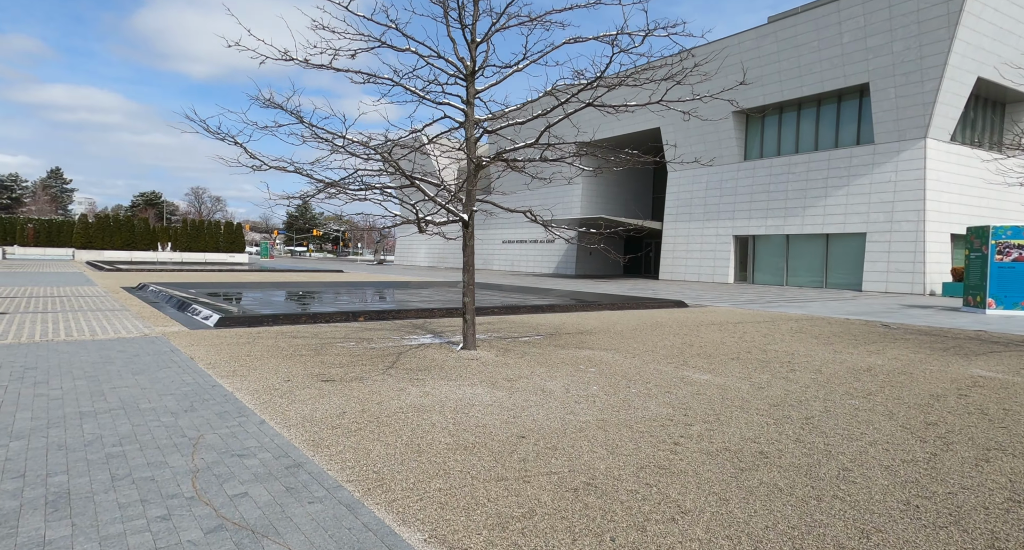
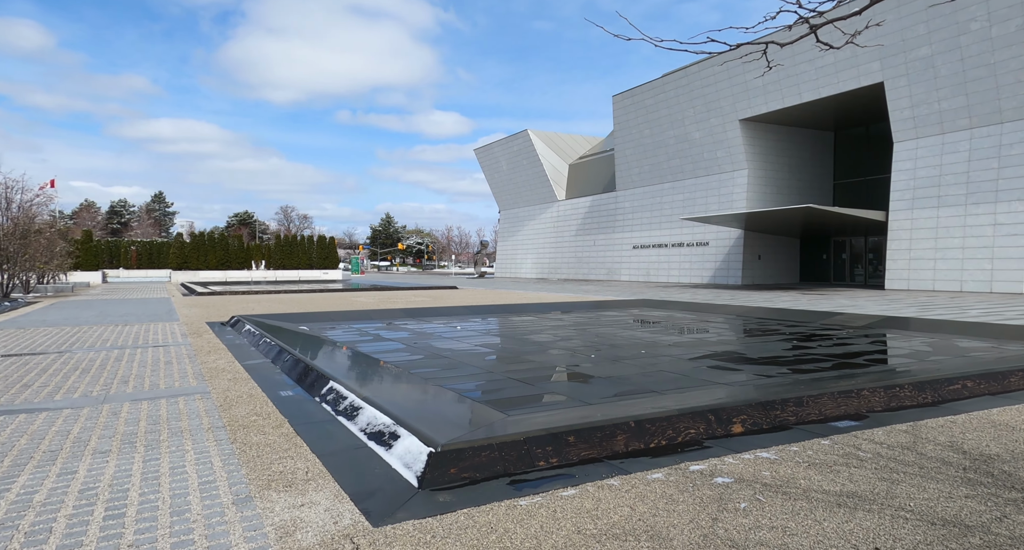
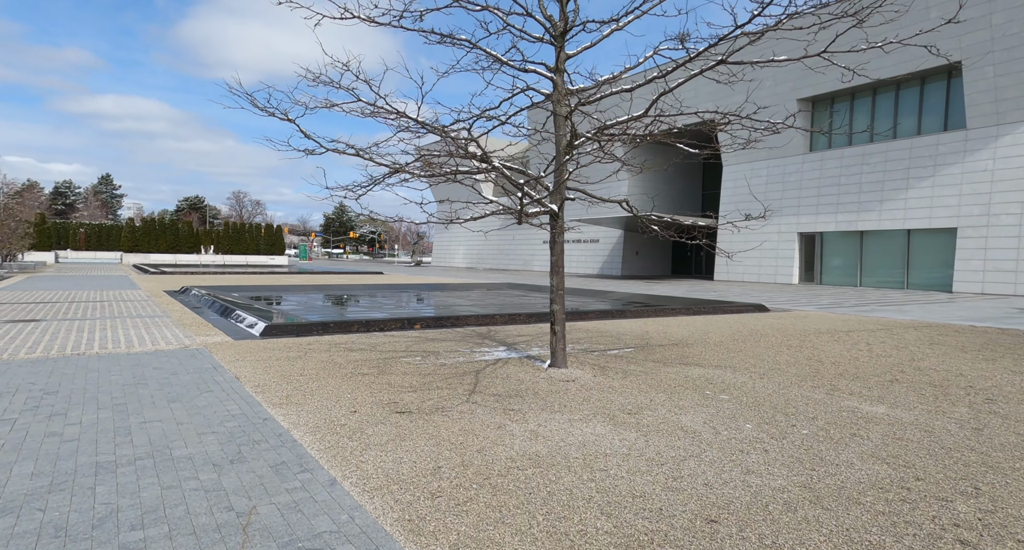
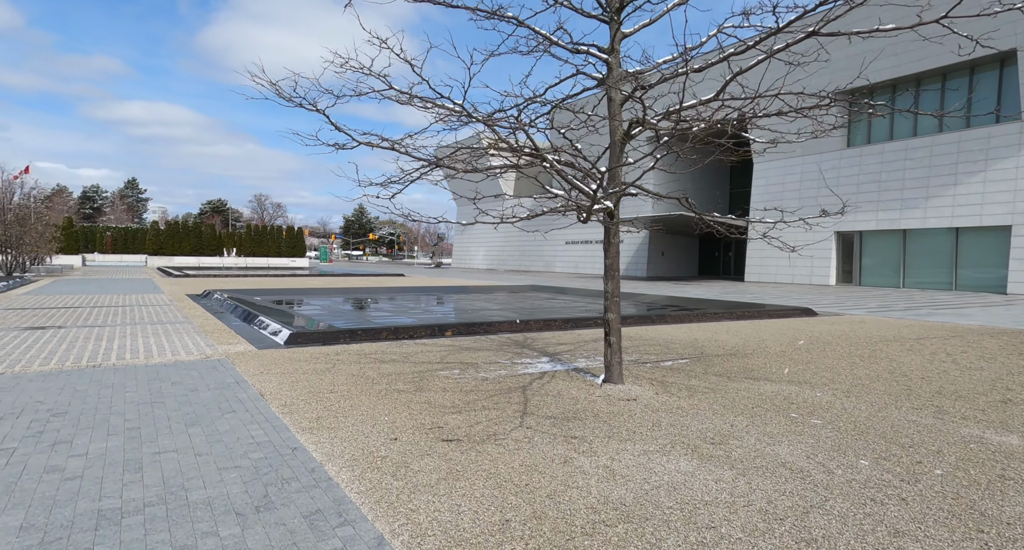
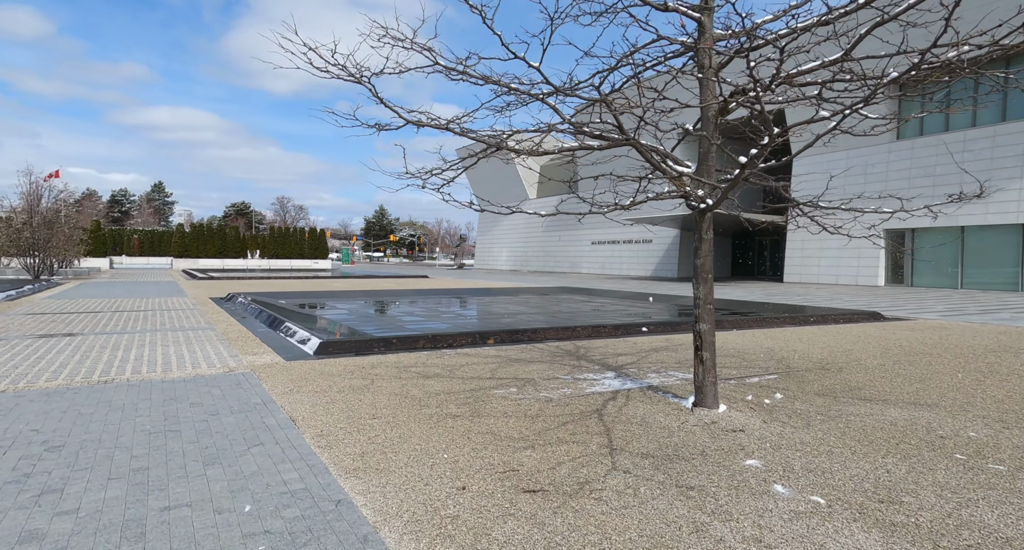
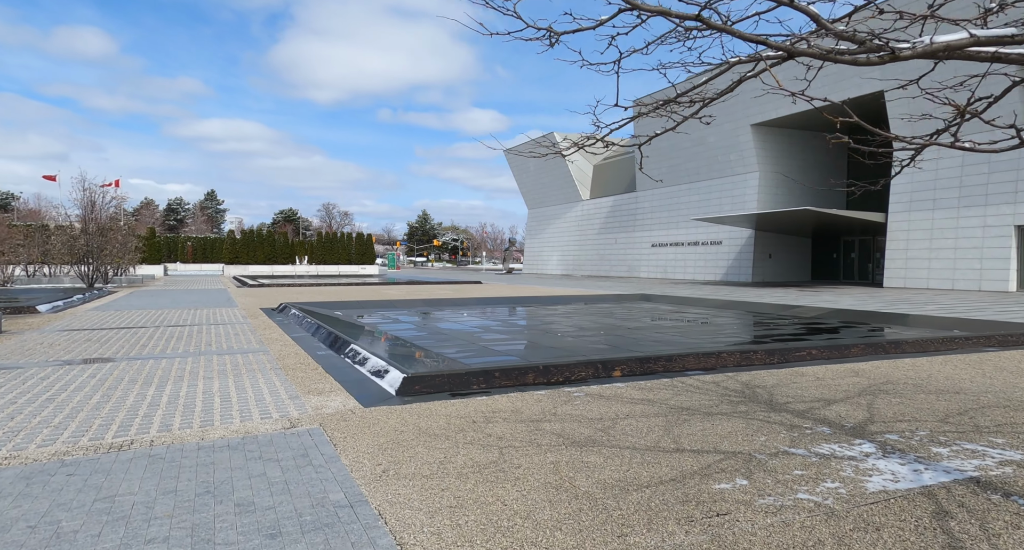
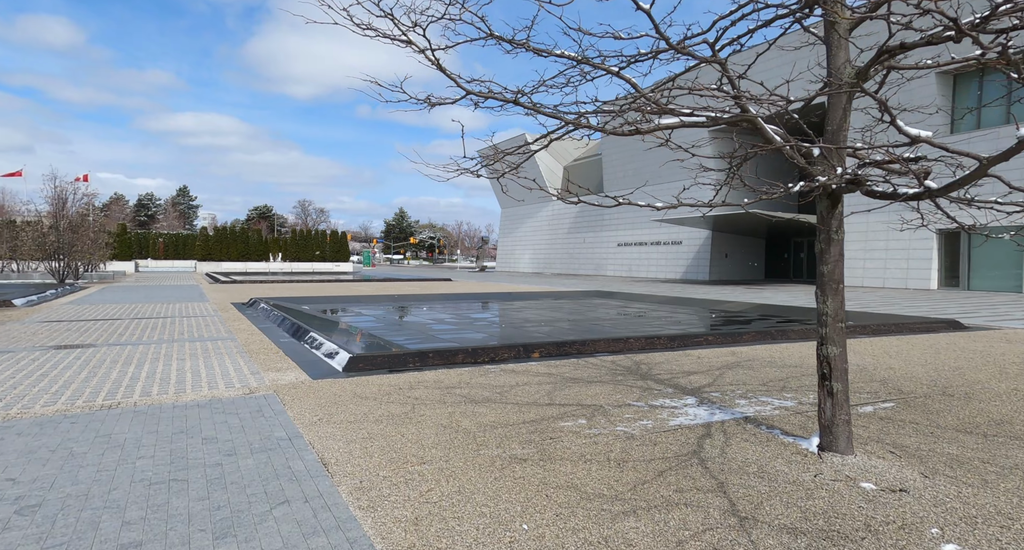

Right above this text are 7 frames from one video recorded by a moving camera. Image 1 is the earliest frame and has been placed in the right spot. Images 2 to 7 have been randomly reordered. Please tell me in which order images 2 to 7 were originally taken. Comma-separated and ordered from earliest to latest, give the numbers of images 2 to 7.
3, 4, 5, 7, 6, 2
